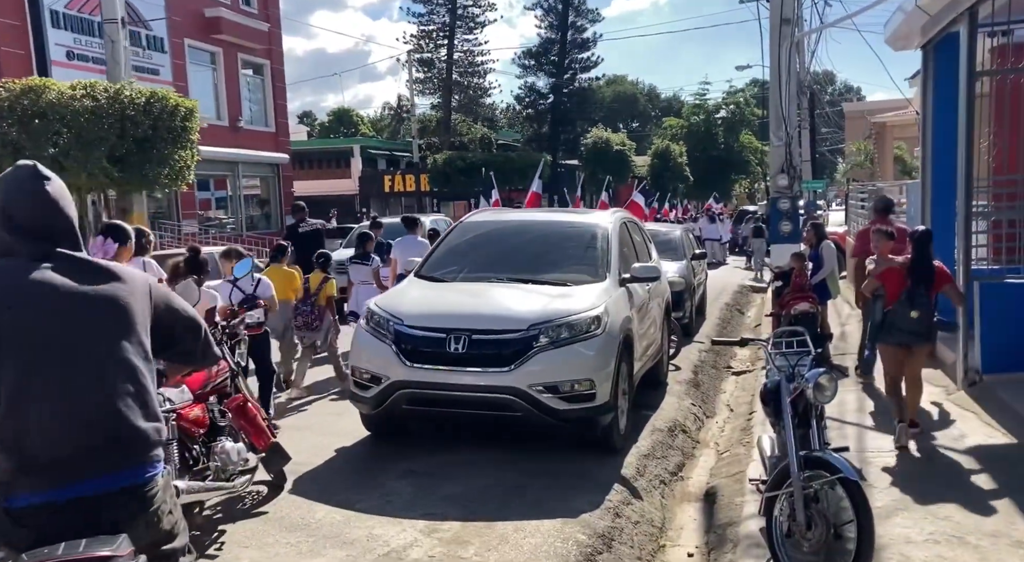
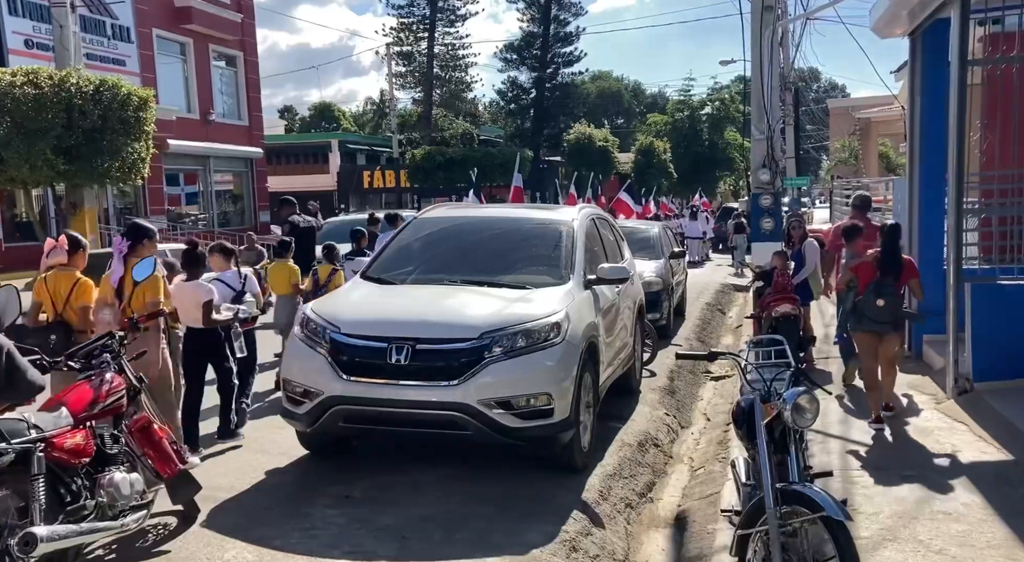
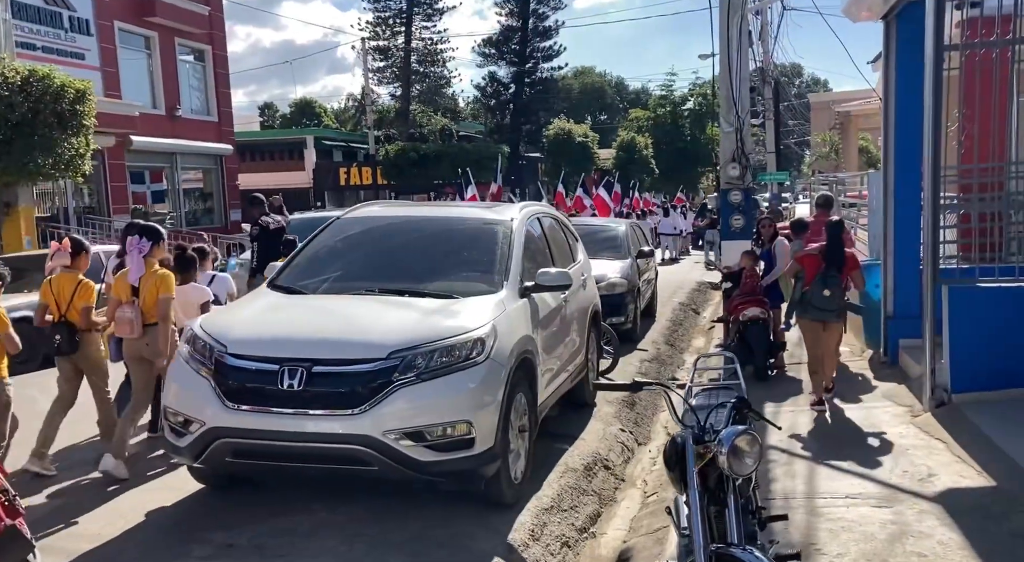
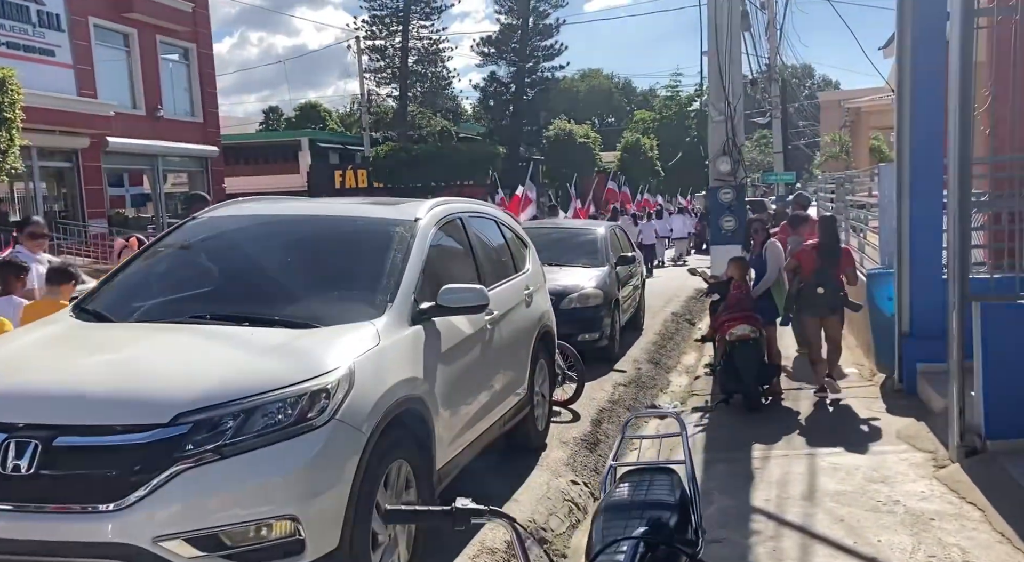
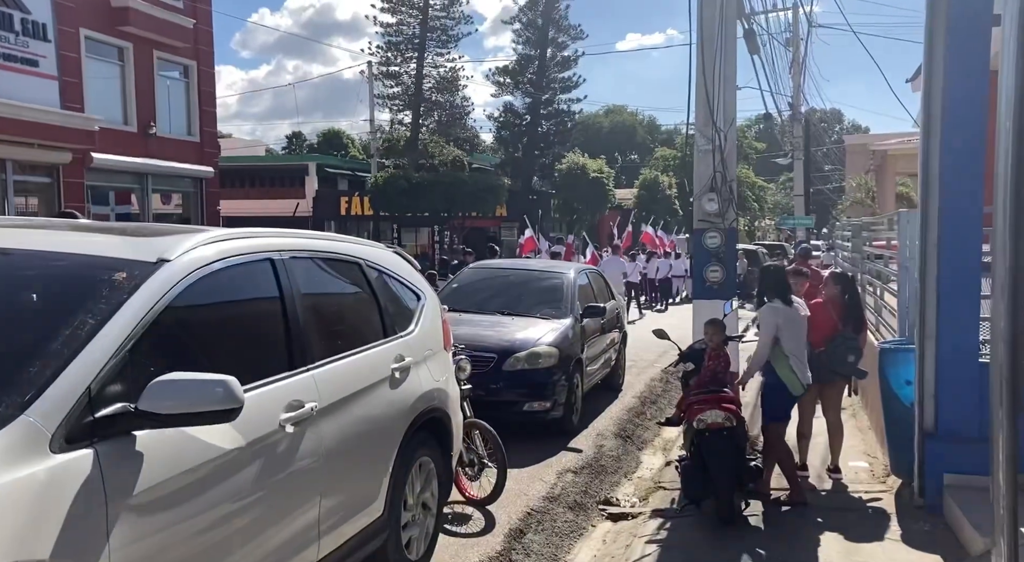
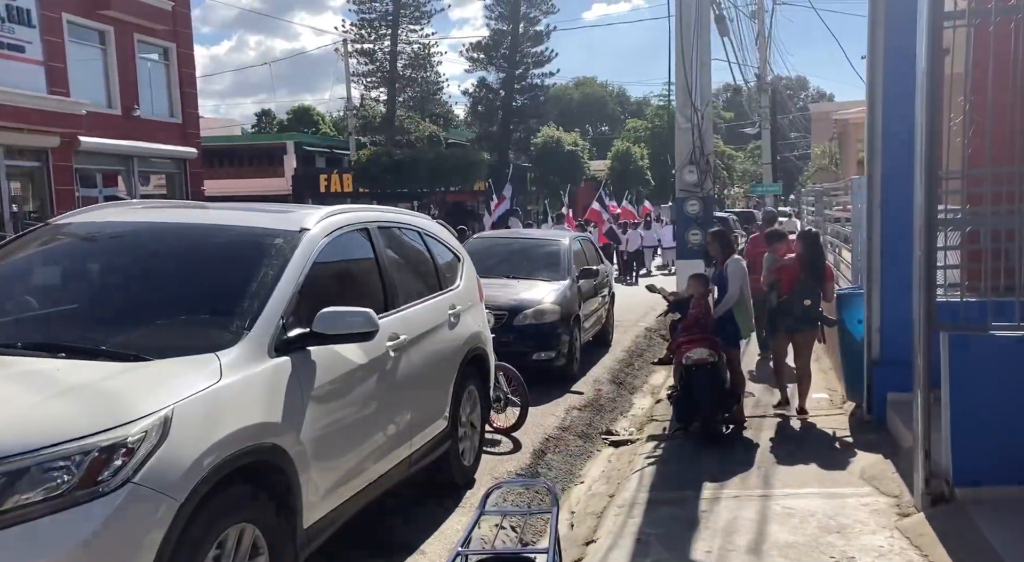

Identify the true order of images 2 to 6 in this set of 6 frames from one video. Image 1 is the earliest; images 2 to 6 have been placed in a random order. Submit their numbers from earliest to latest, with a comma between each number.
2, 3, 4, 6, 5
